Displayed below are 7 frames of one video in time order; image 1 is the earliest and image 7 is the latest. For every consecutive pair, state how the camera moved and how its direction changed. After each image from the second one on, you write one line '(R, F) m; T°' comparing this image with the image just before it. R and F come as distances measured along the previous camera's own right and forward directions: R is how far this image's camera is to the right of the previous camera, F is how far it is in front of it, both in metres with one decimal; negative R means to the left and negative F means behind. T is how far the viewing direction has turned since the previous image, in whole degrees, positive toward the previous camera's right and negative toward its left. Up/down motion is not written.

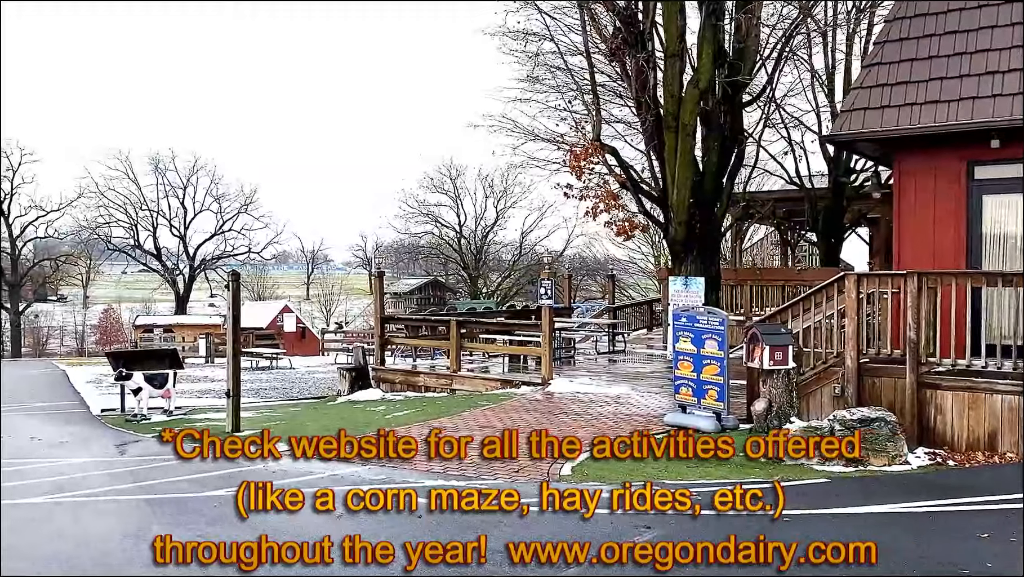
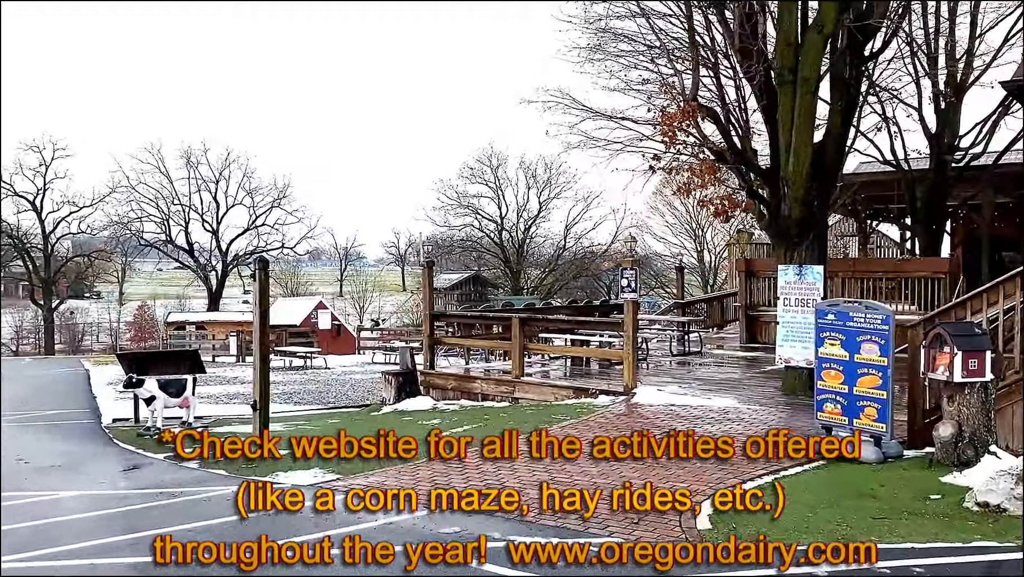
(-0.6, +2.0) m; -2°
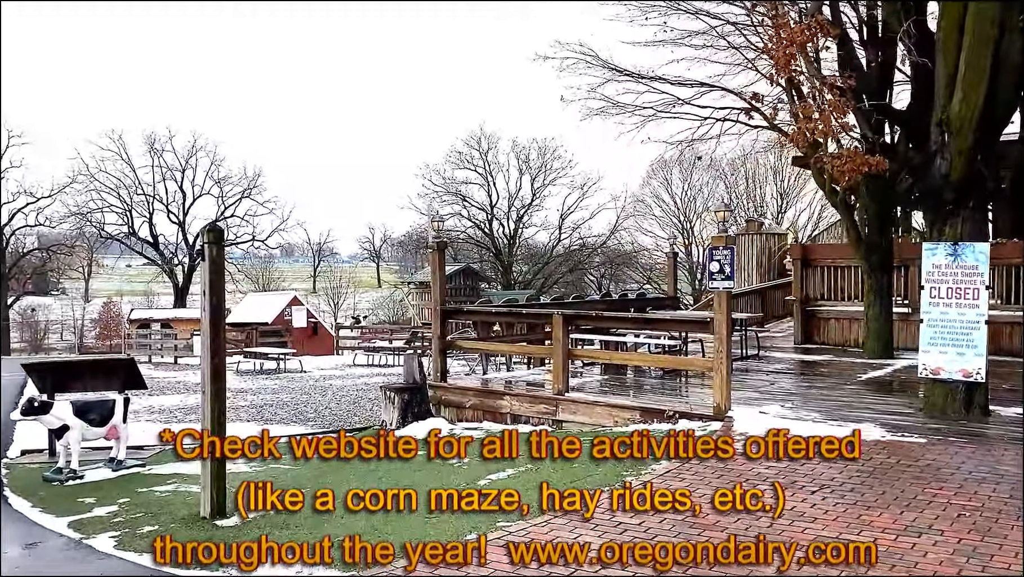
(-0.7, +2.9) m; +2°
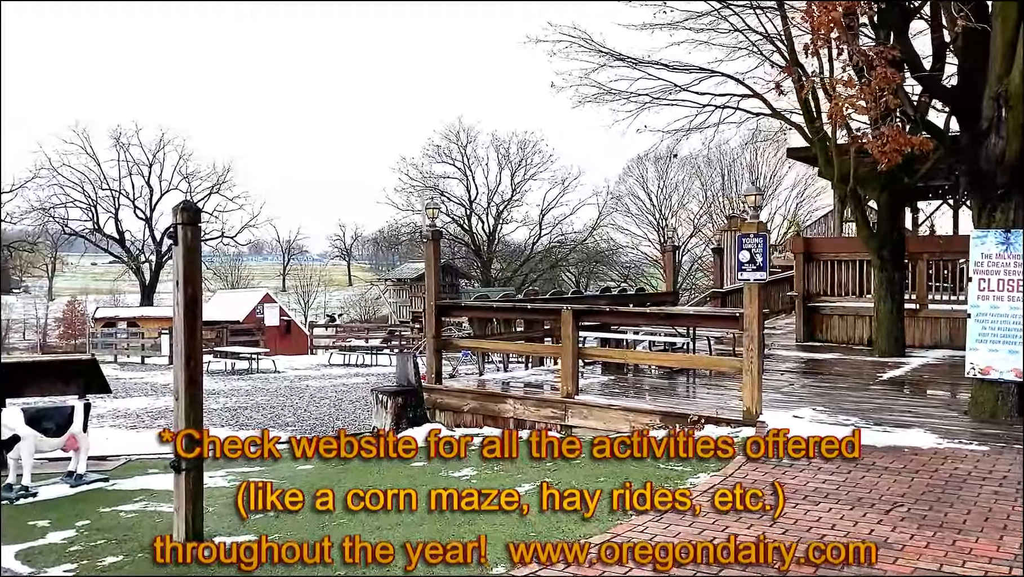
(-0.3, +0.8) m; +2°
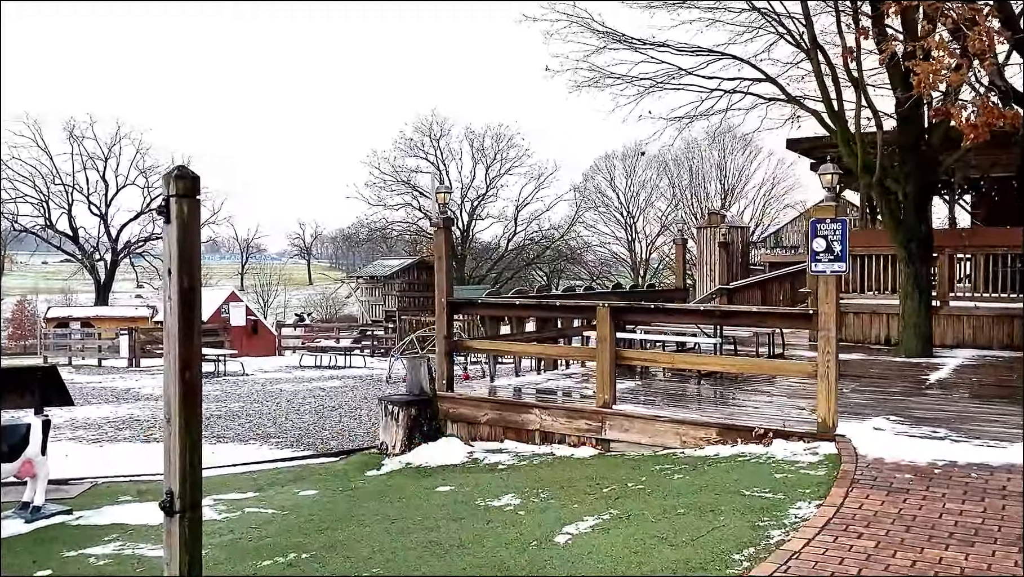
(-0.6, +1.1) m; +3°
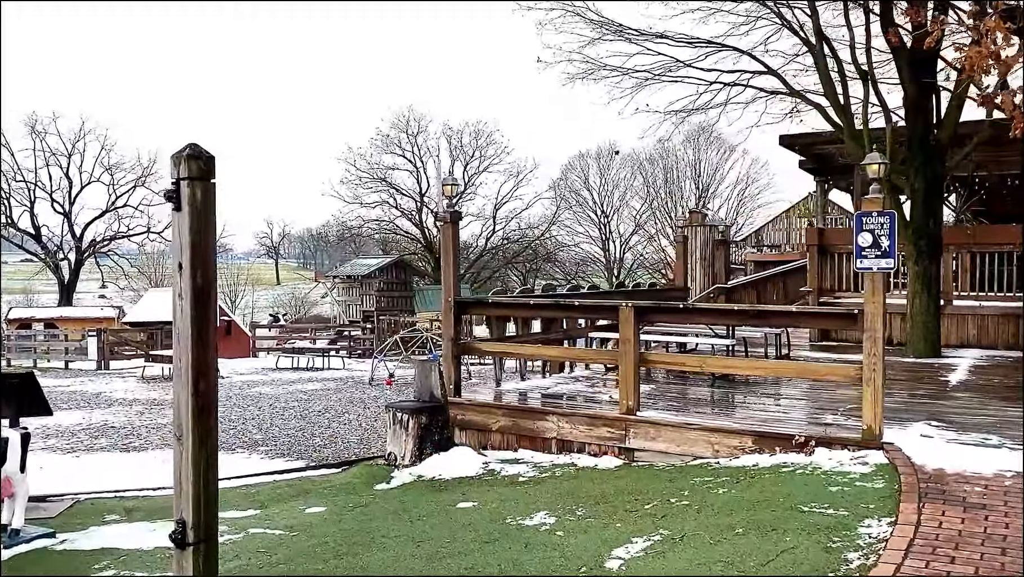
(-0.4, +0.5) m; +2°
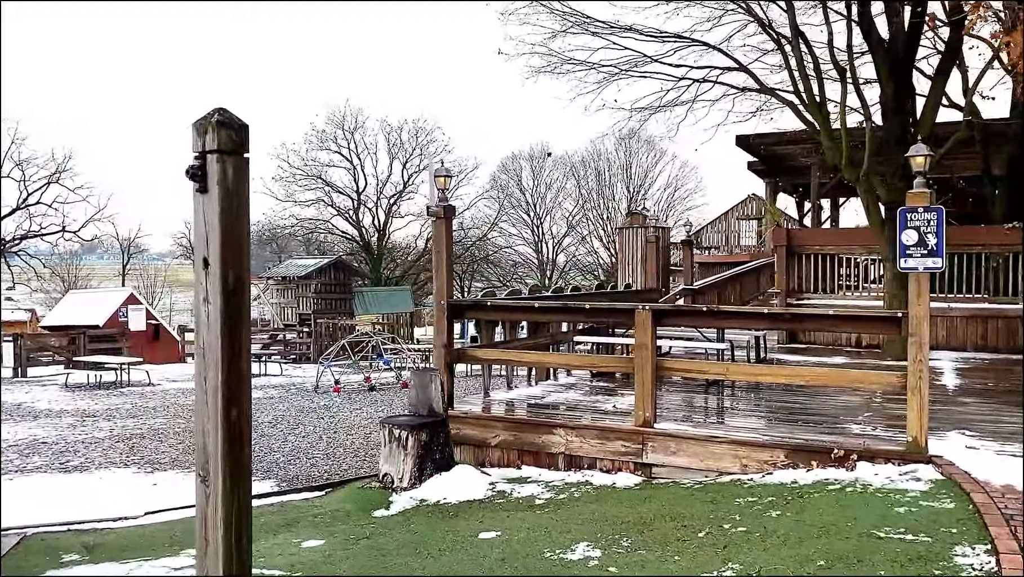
(-0.6, +0.6) m; +5°
